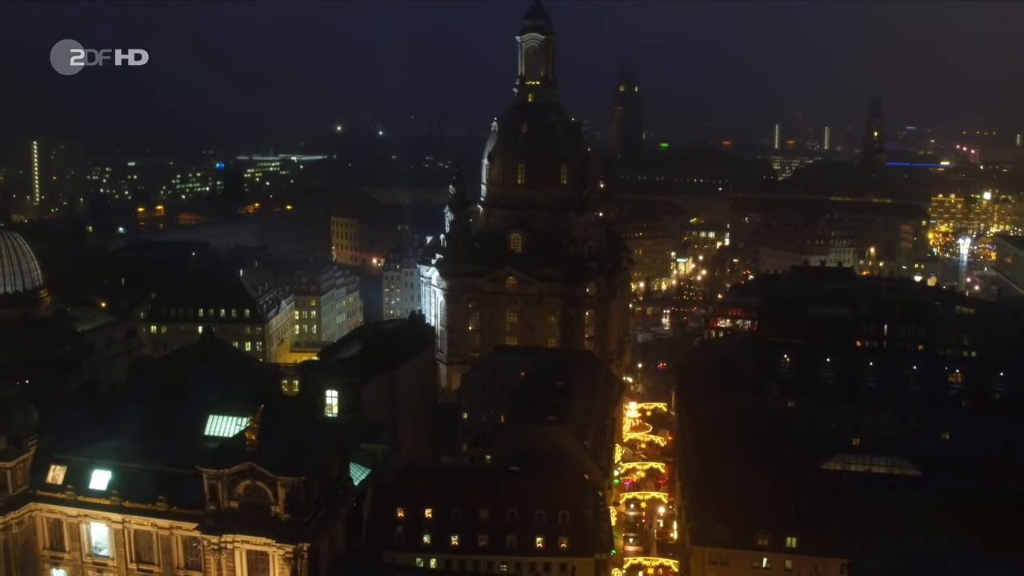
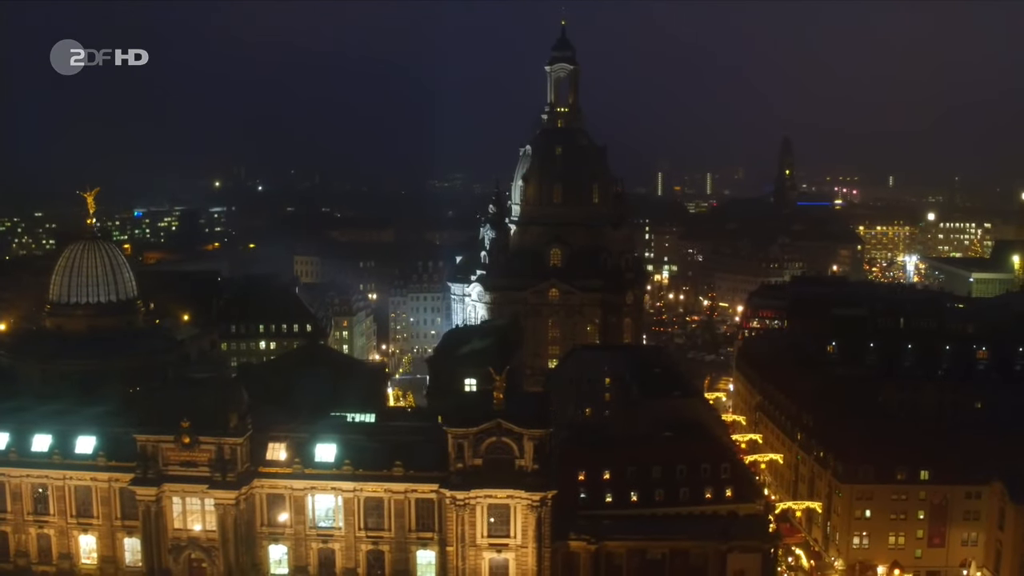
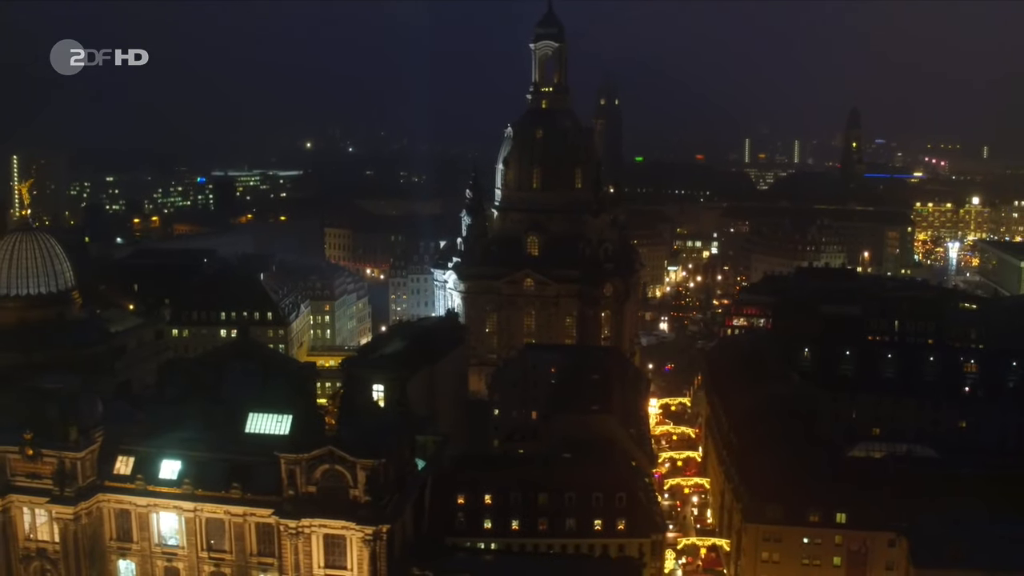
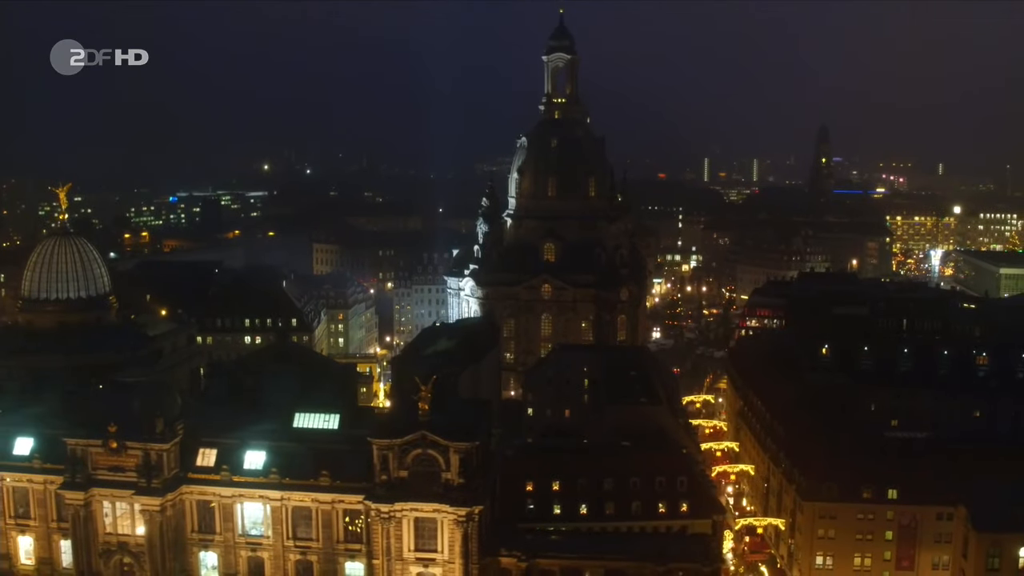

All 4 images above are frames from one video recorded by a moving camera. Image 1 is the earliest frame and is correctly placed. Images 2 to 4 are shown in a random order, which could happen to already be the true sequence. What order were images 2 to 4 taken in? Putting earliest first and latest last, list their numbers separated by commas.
3, 4, 2
